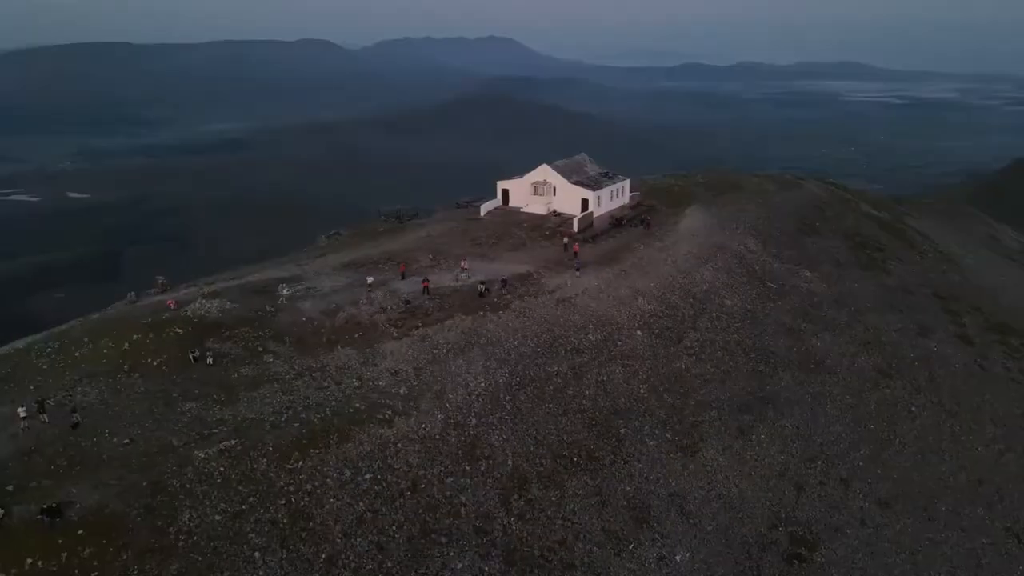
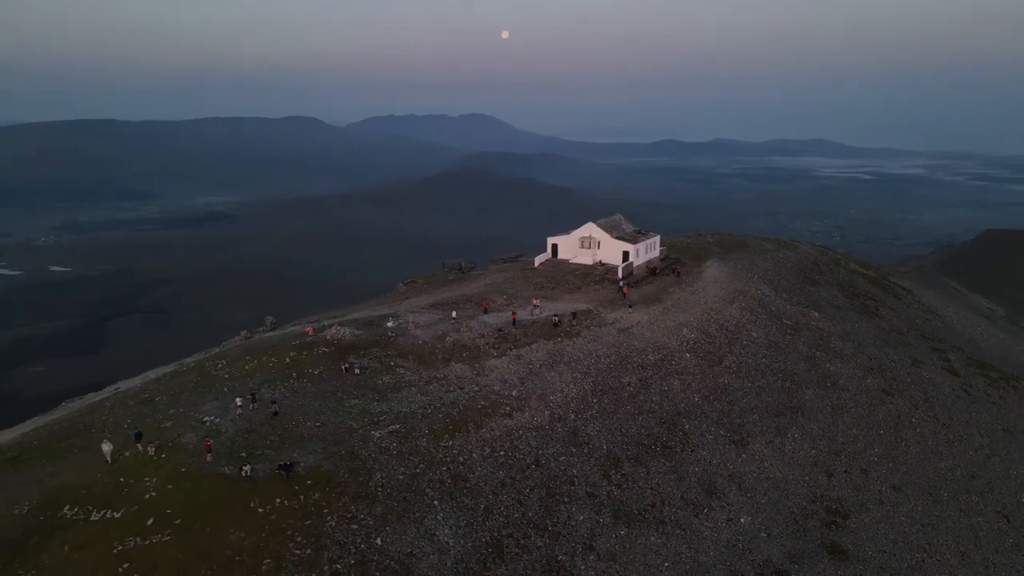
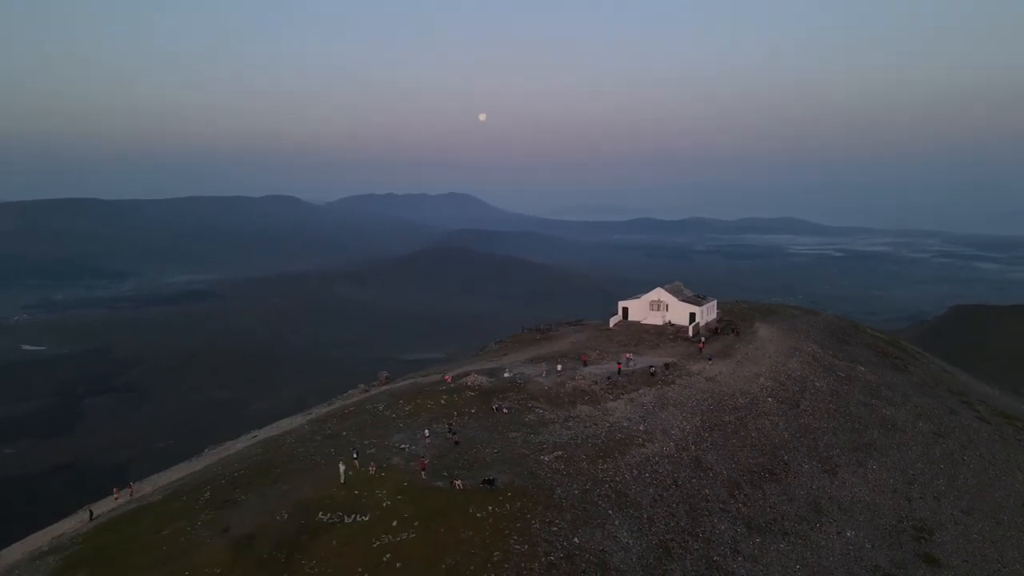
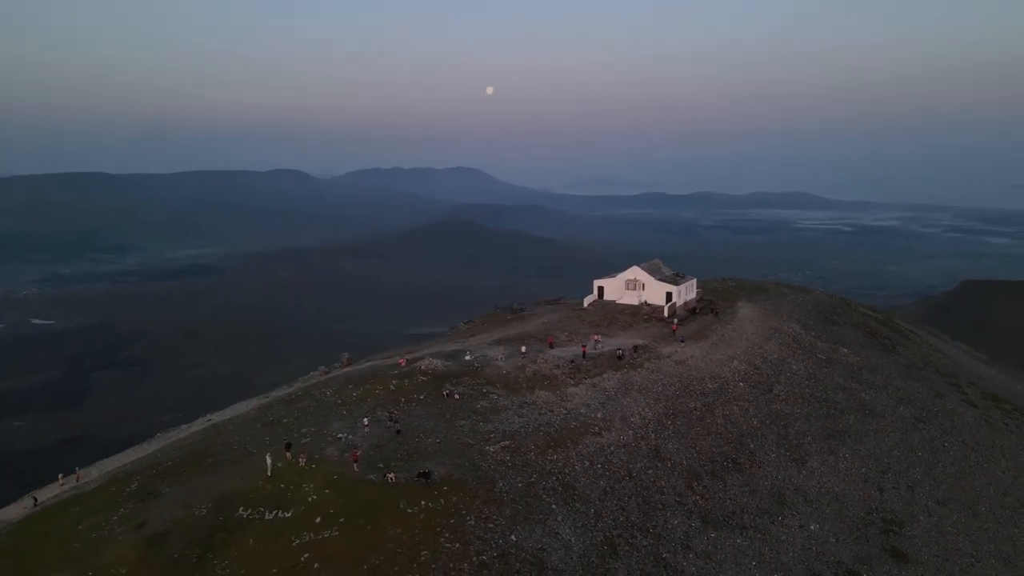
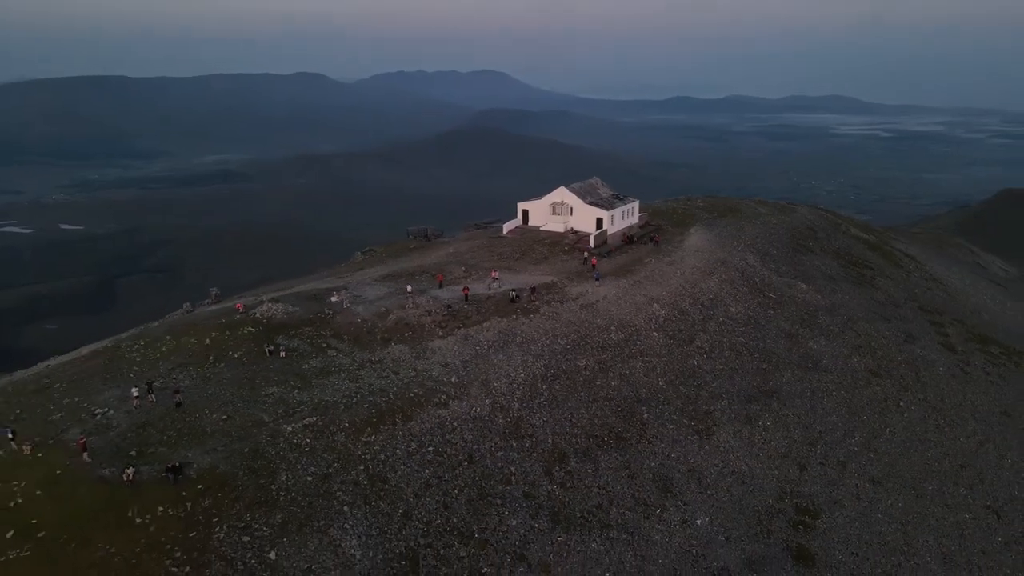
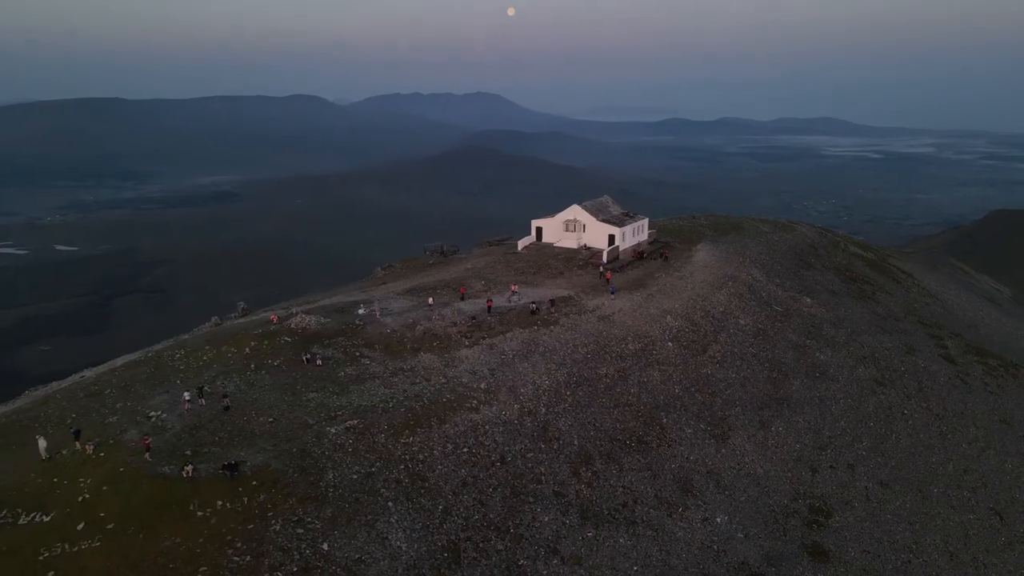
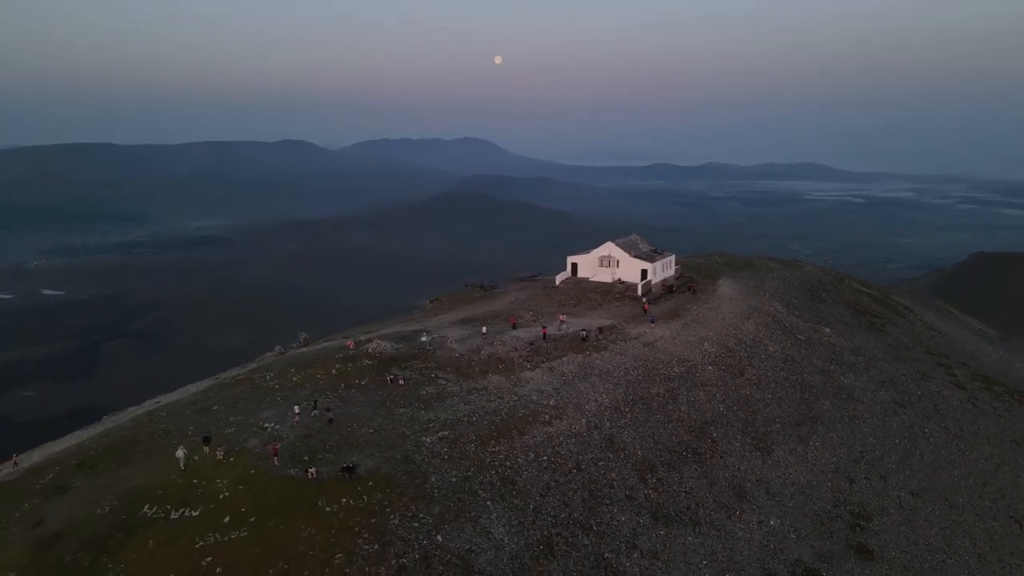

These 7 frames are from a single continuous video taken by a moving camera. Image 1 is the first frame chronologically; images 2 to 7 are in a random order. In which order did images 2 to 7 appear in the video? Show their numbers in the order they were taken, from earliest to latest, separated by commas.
5, 6, 2, 7, 4, 3
